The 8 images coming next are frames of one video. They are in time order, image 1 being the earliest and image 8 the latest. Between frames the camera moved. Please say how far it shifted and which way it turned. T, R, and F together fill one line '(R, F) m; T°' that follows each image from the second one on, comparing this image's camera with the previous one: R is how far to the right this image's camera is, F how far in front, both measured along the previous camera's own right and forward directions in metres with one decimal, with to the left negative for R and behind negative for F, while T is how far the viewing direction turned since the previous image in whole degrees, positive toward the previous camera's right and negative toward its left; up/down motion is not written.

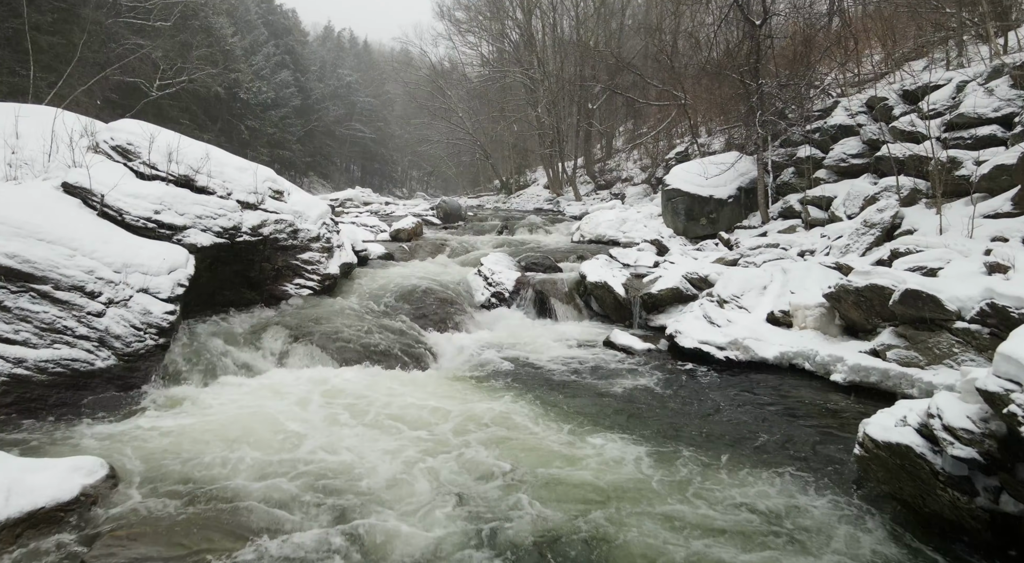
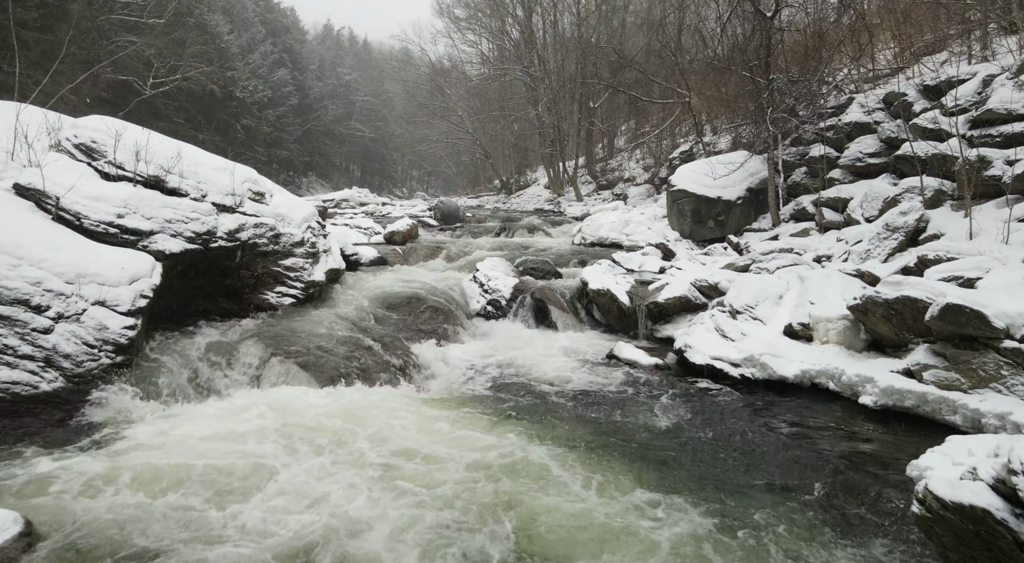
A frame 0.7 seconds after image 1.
(+0.1, +0.6) m; 0°
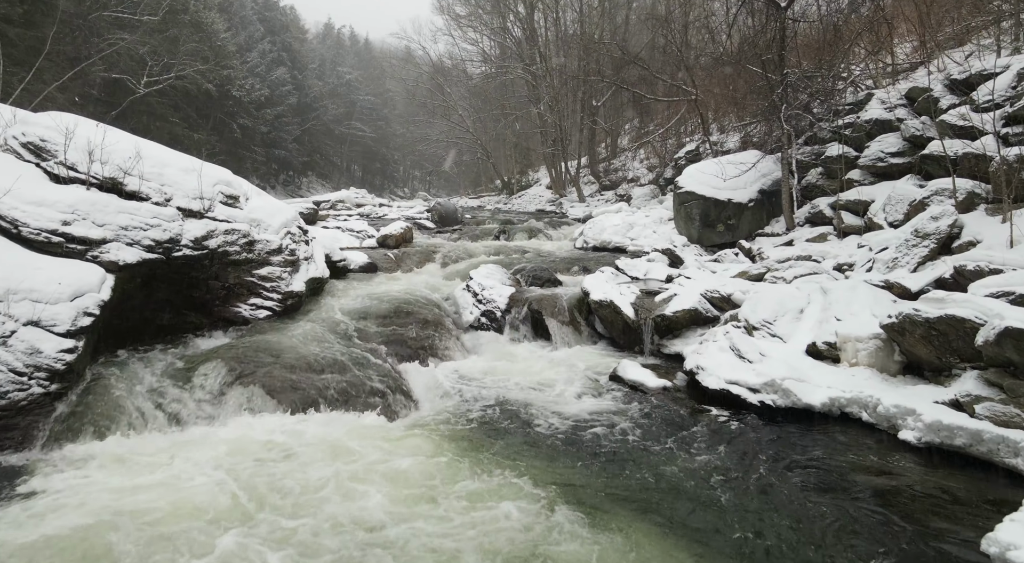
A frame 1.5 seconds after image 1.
(+0.1, +0.7) m; 0°
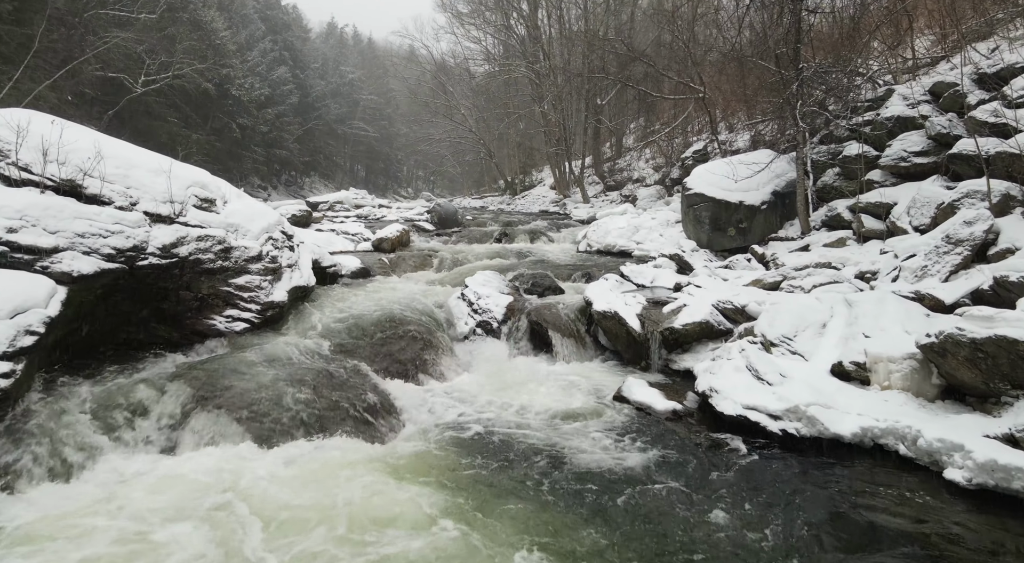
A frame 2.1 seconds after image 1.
(+0.1, +0.6) m; 0°
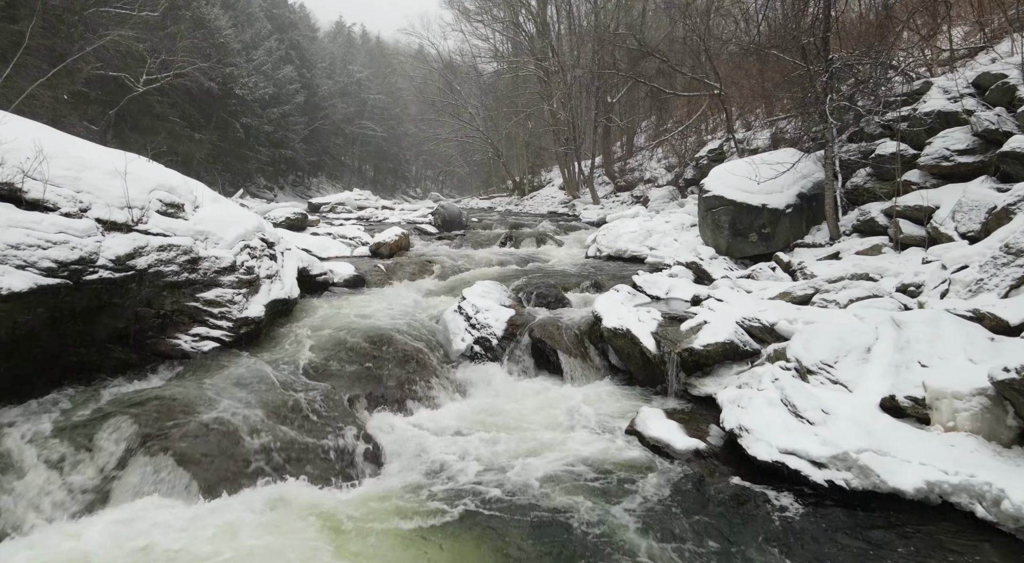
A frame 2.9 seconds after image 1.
(+0.1, +0.8) m; -1°
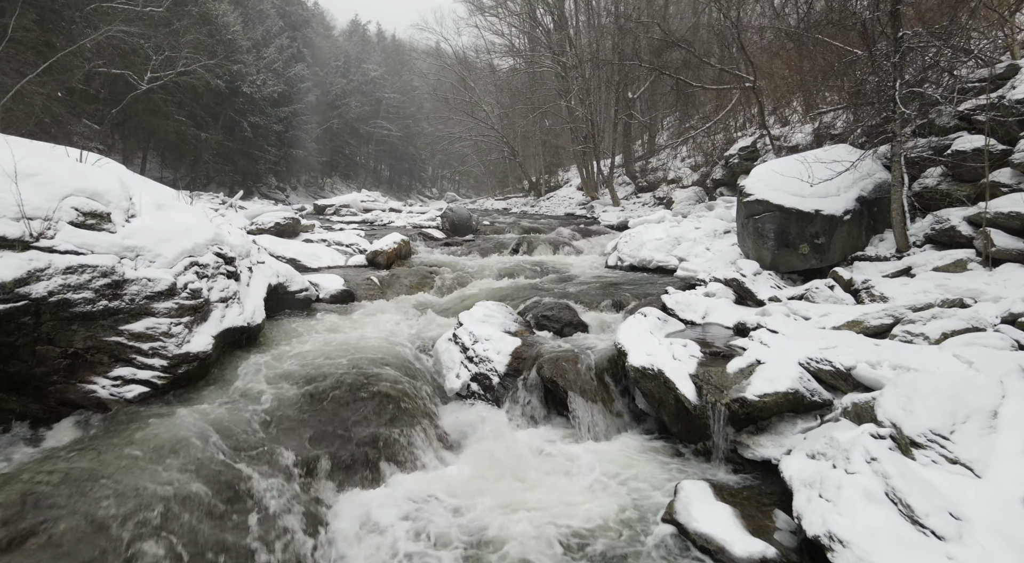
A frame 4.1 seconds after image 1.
(+0.1, +1.5) m; -2°
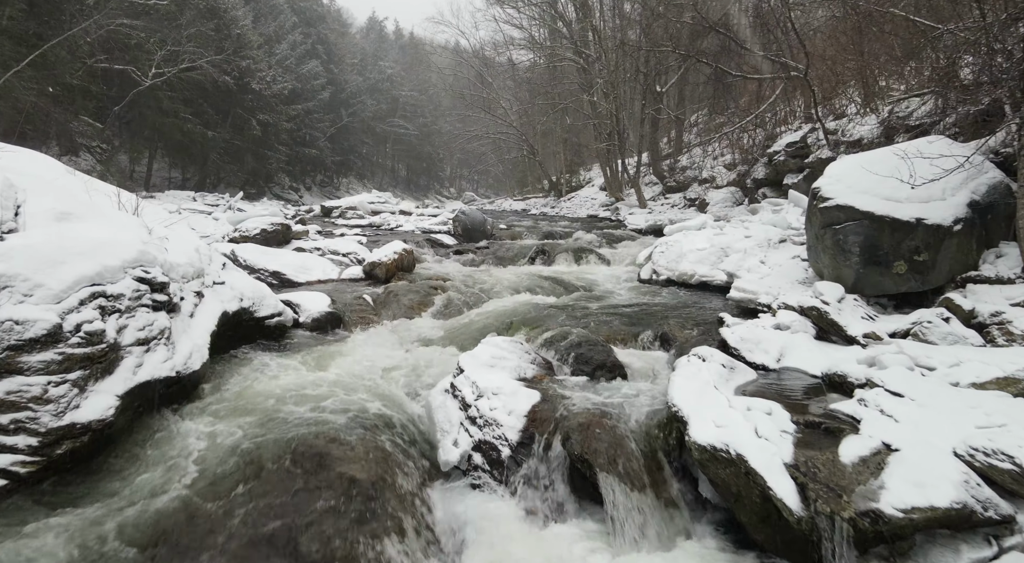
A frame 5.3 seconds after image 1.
(0.0, +1.8) m; -2°
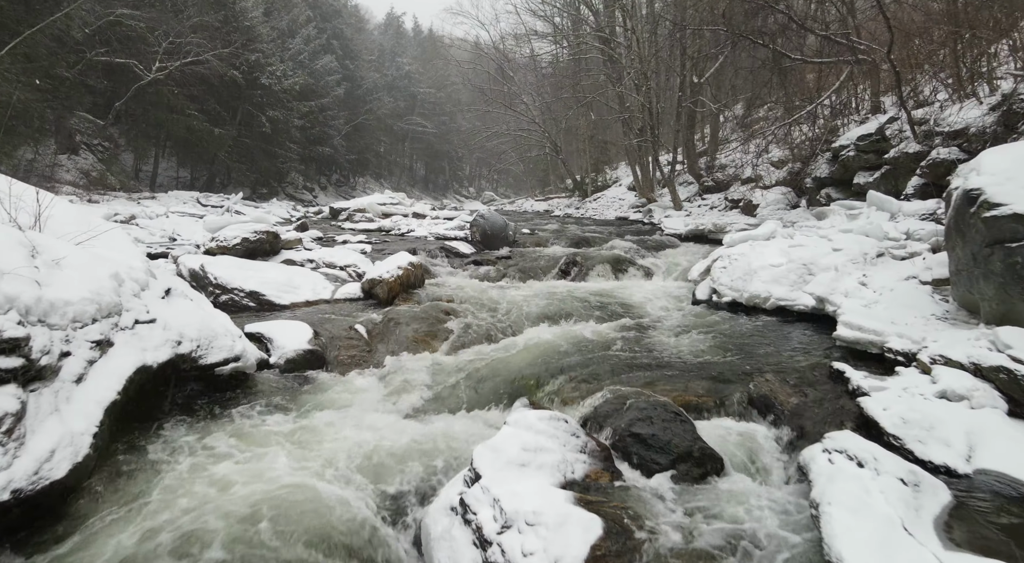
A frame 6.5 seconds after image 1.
(-0.2, +2.0) m; -2°
